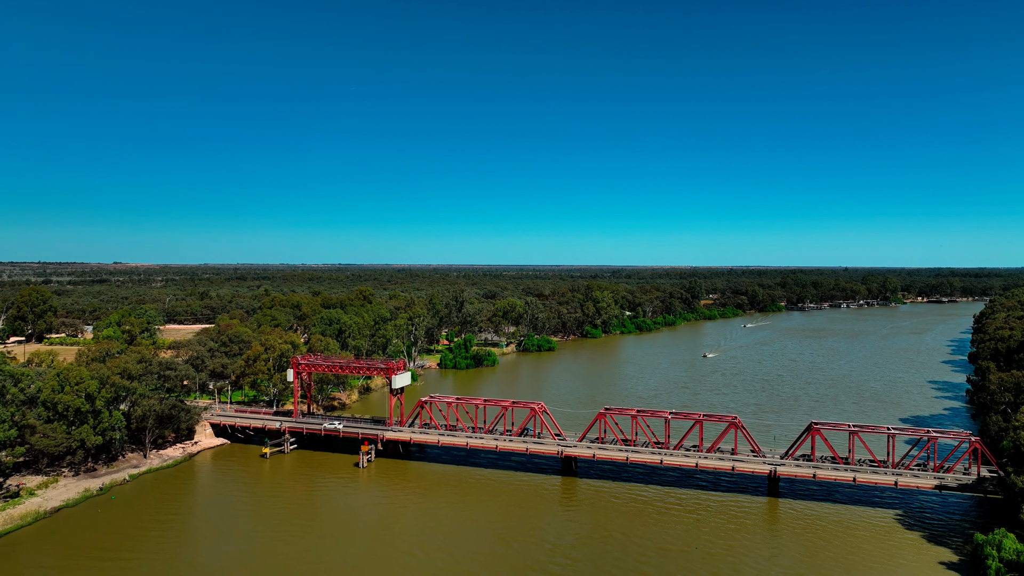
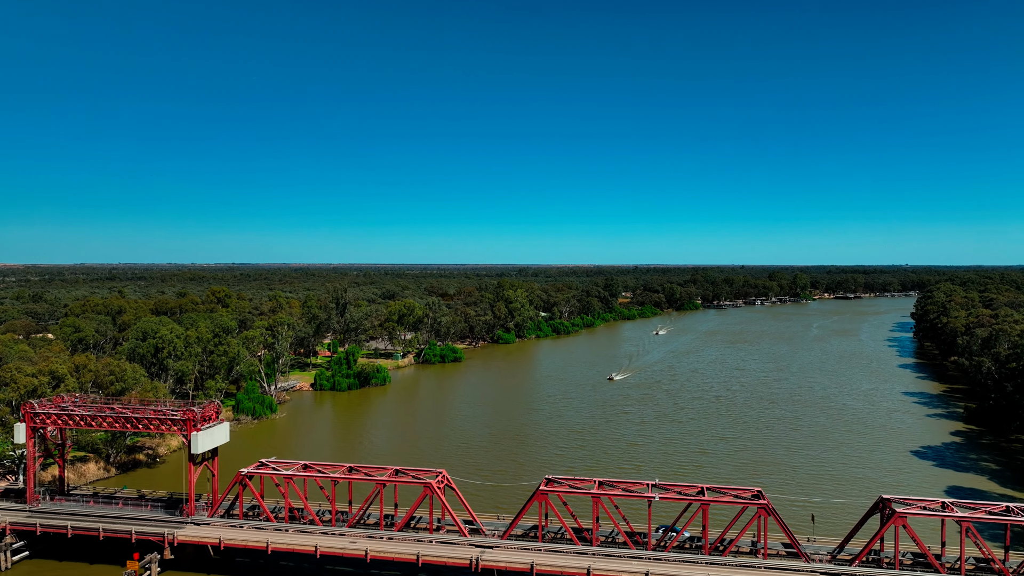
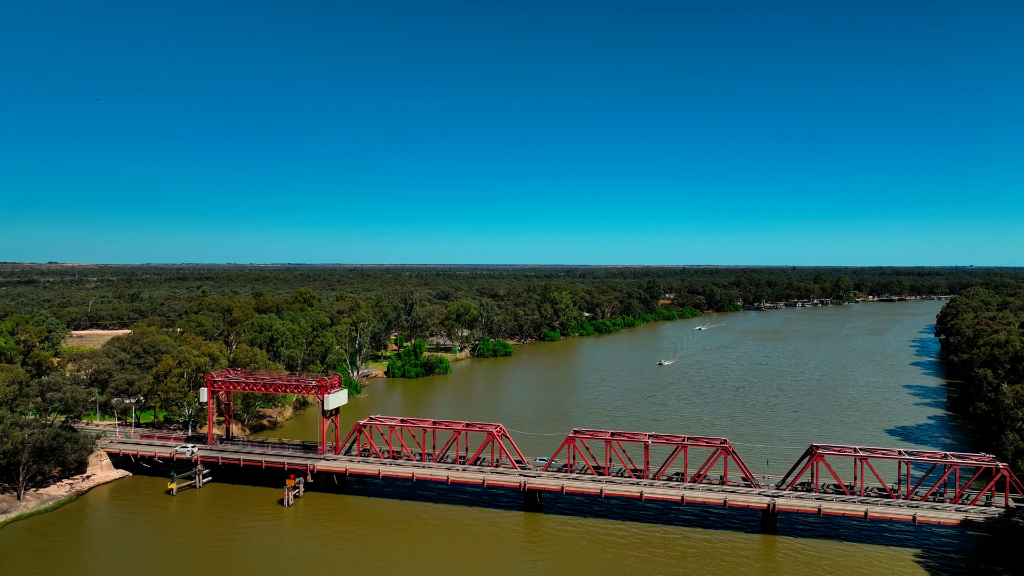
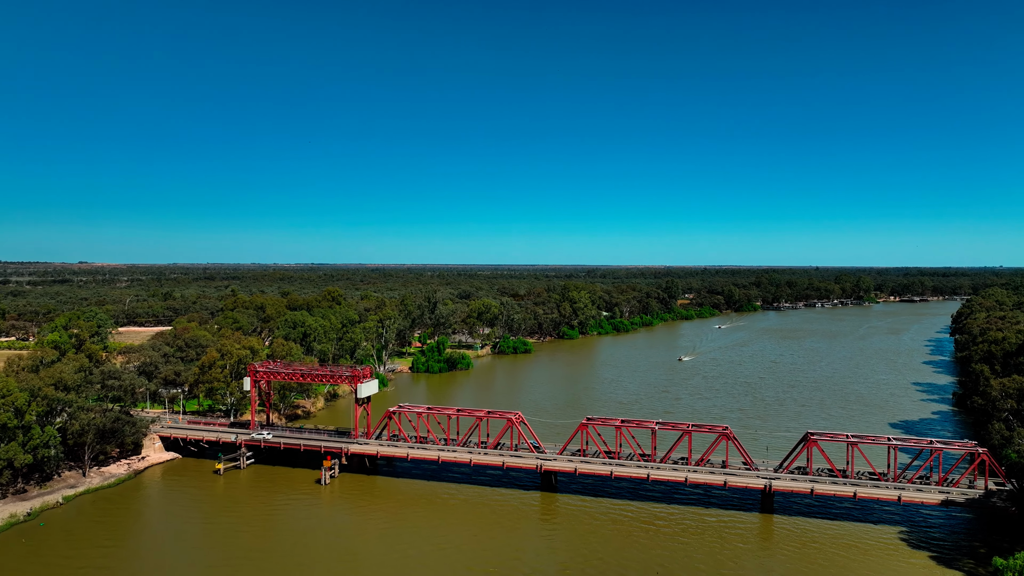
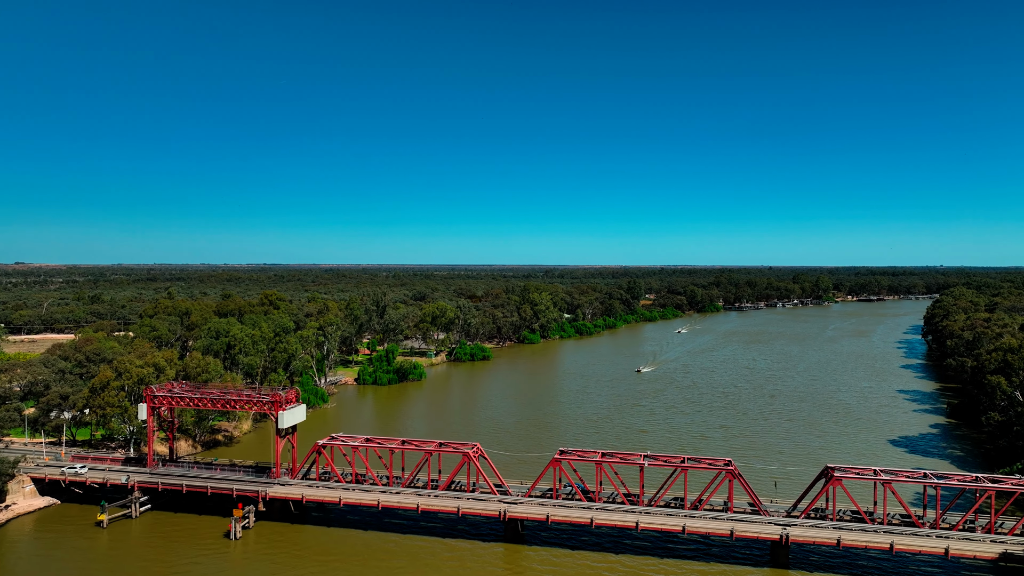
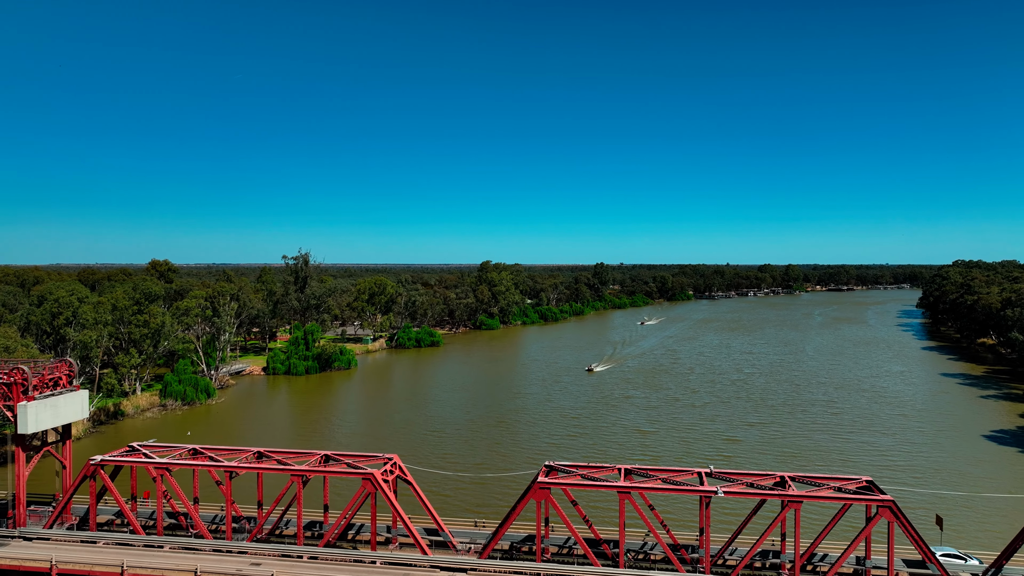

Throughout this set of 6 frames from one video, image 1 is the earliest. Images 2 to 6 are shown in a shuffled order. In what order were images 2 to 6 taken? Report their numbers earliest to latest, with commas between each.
4, 3, 5, 2, 6
